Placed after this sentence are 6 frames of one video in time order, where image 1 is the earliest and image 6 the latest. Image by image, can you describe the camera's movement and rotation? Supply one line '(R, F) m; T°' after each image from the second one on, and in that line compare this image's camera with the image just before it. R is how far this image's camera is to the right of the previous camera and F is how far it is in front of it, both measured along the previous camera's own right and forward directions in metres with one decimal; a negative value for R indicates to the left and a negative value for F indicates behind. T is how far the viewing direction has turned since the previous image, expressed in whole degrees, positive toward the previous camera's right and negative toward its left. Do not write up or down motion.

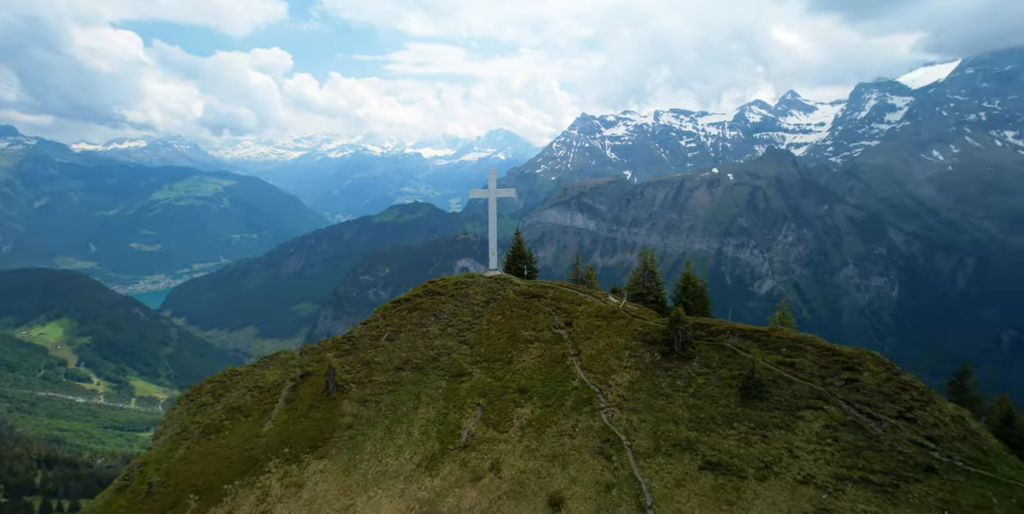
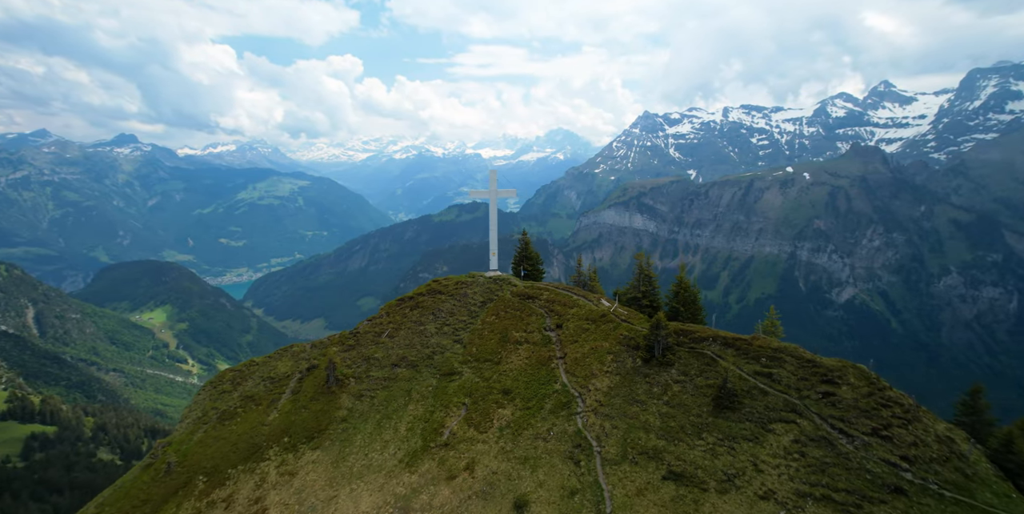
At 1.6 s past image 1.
(+8.3, -0.1) m; -8°
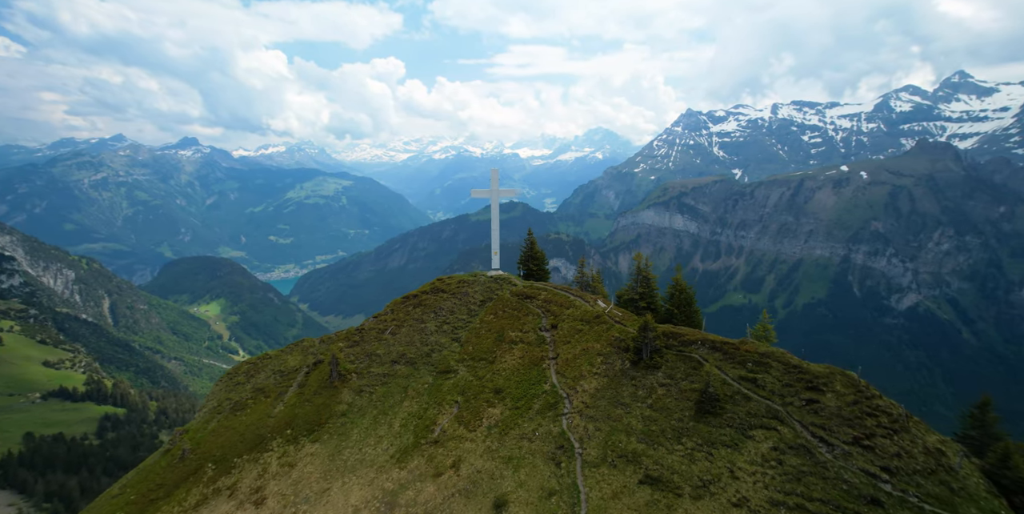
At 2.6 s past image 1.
(+5.2, +0.1) m; -5°
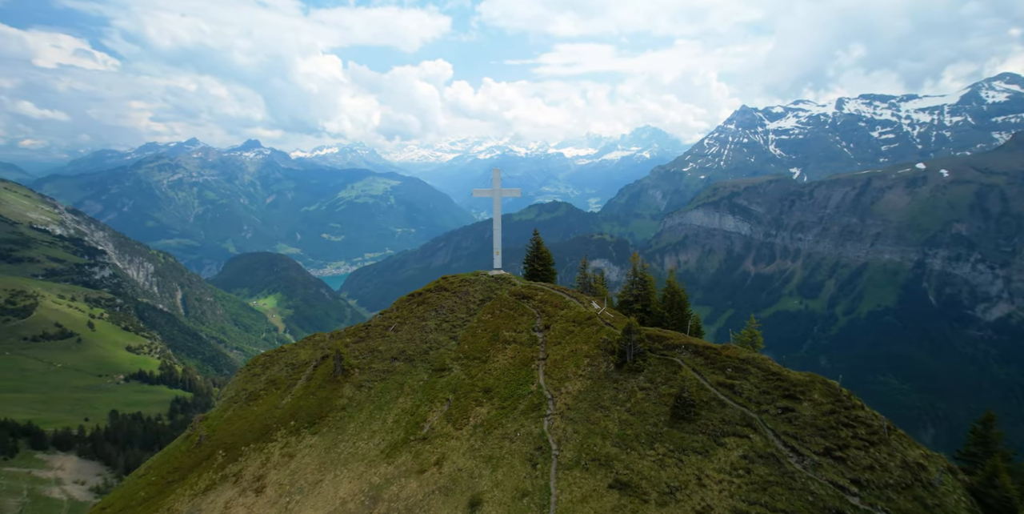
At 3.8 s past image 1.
(+6.2, +0.5) m; -6°
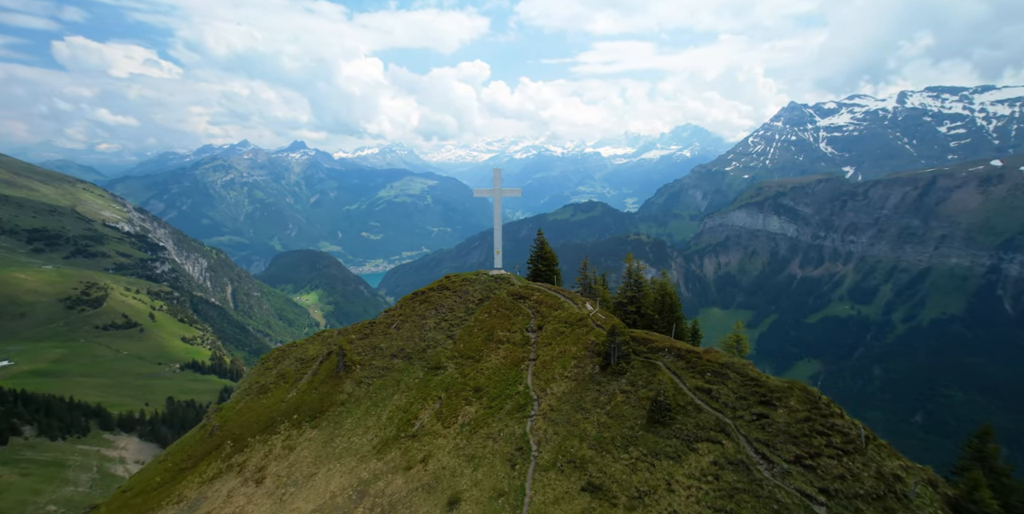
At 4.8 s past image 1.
(+5.1, +0.8) m; -5°
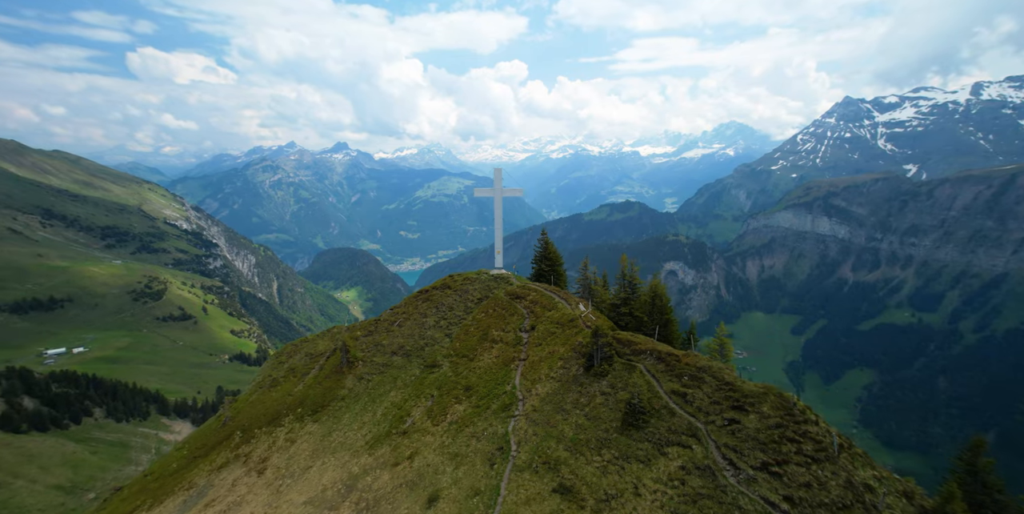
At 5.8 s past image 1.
(+5.0, +1.2) m; -5°
